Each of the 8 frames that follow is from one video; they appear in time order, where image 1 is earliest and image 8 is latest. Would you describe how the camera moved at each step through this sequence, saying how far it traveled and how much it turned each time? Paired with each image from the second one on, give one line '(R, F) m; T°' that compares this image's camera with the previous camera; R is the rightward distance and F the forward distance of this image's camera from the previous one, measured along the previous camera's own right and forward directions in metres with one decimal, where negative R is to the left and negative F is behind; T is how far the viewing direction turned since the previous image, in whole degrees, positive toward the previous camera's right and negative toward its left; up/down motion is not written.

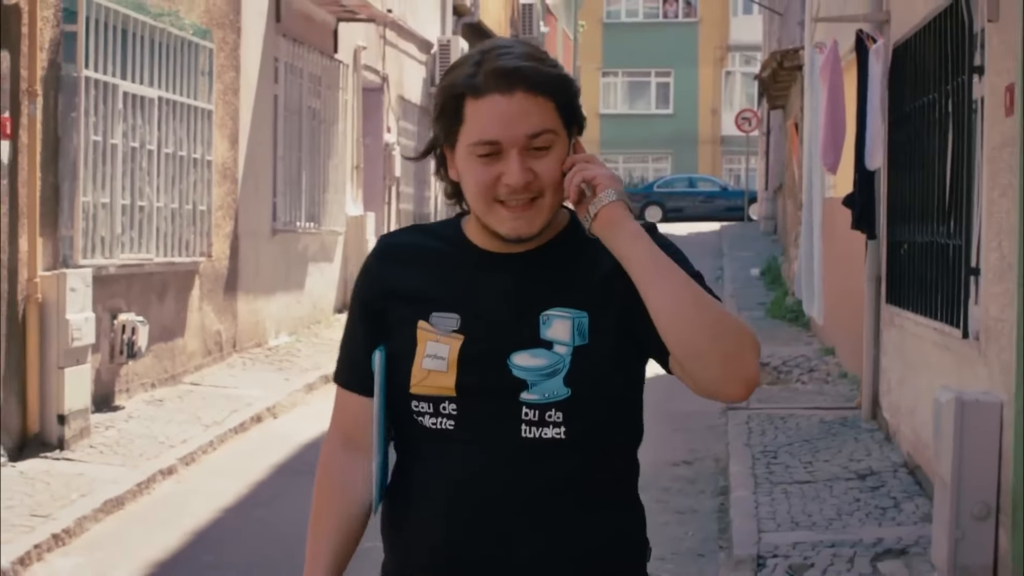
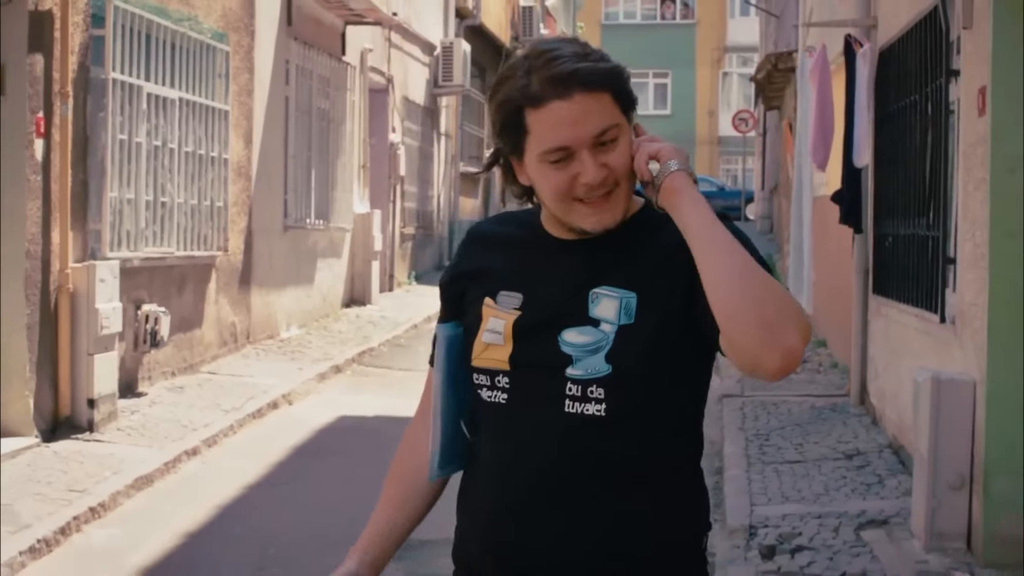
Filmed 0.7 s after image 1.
(-0.1, -0.4) m; 0°
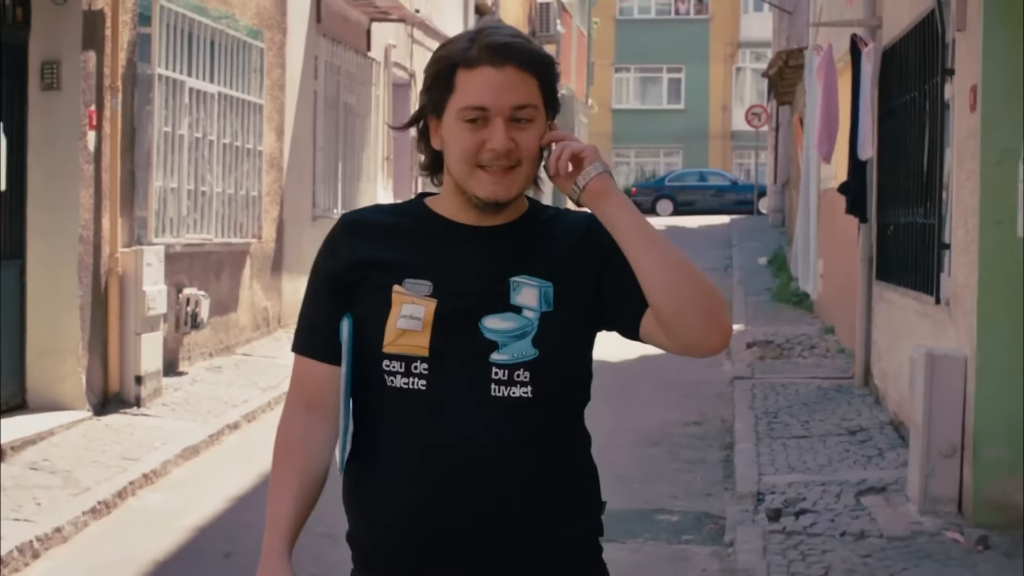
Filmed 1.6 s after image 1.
(-0.1, -0.5) m; -1°
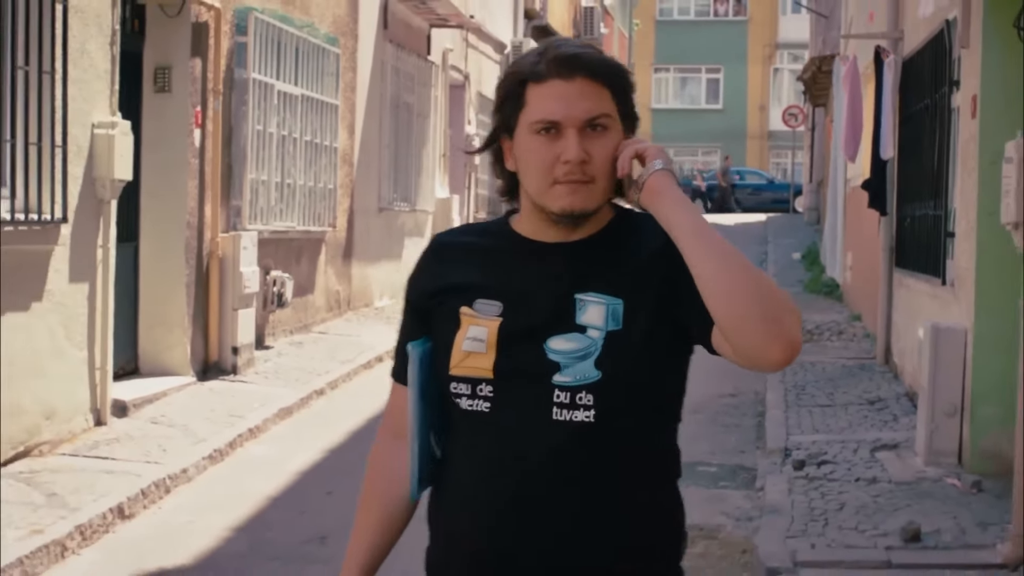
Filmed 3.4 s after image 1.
(-0.1, -1.0) m; -2°
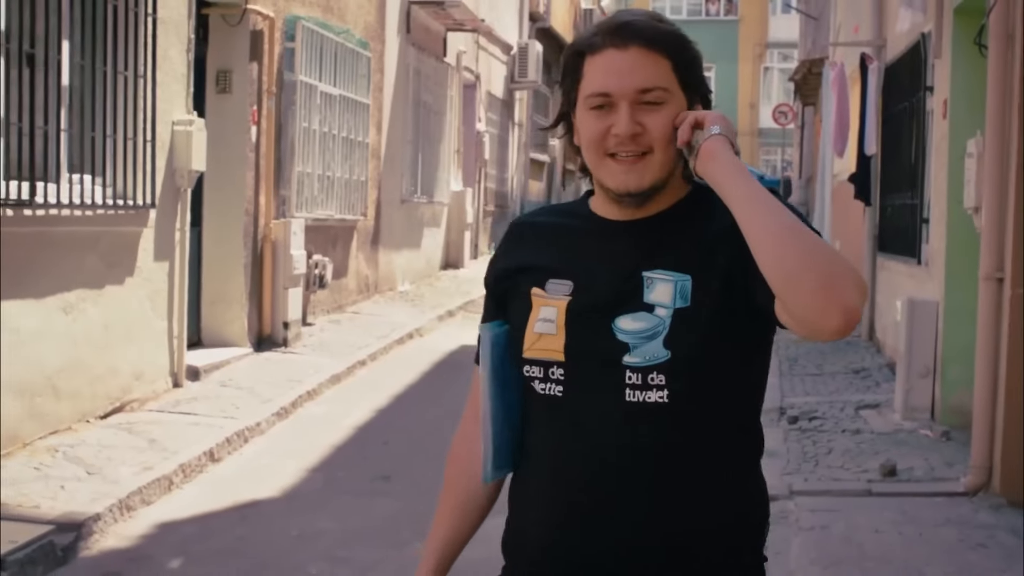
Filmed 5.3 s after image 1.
(-0.3, -1.1) m; +1°
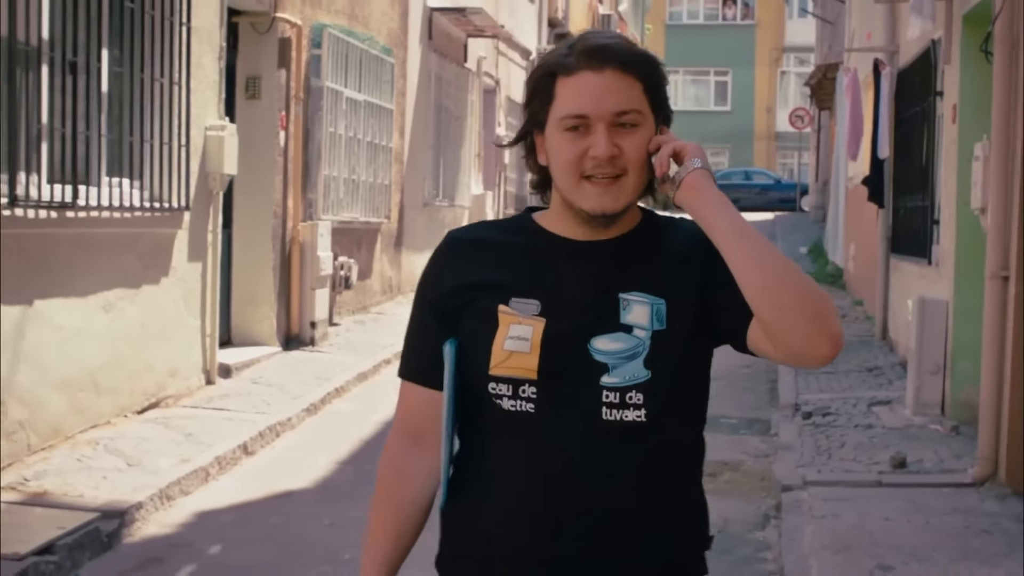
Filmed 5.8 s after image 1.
(0.0, -0.3) m; -1°
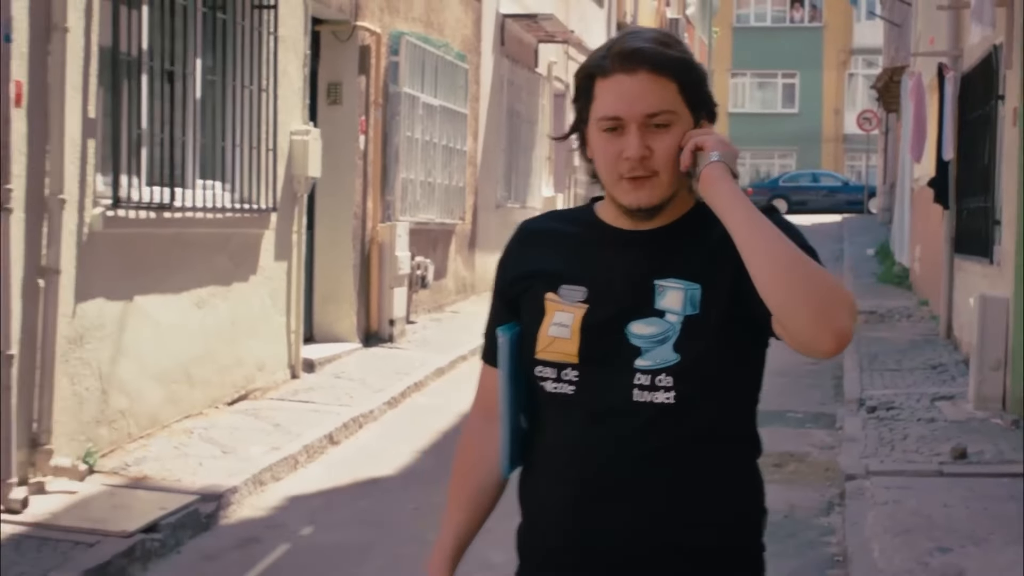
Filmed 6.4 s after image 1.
(0.0, -0.4) m; -3°
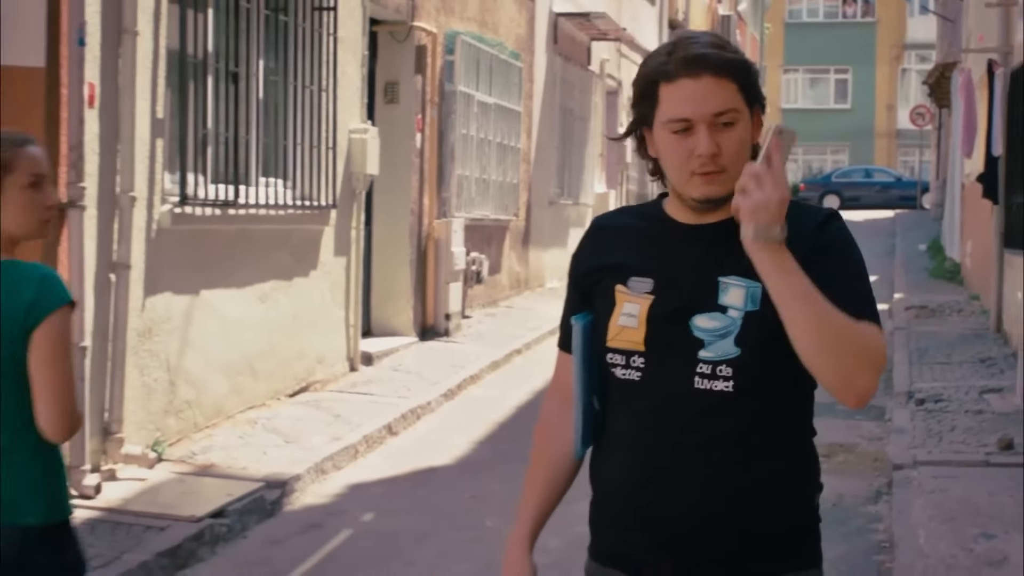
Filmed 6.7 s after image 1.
(0.0, -0.2) m; -2°
